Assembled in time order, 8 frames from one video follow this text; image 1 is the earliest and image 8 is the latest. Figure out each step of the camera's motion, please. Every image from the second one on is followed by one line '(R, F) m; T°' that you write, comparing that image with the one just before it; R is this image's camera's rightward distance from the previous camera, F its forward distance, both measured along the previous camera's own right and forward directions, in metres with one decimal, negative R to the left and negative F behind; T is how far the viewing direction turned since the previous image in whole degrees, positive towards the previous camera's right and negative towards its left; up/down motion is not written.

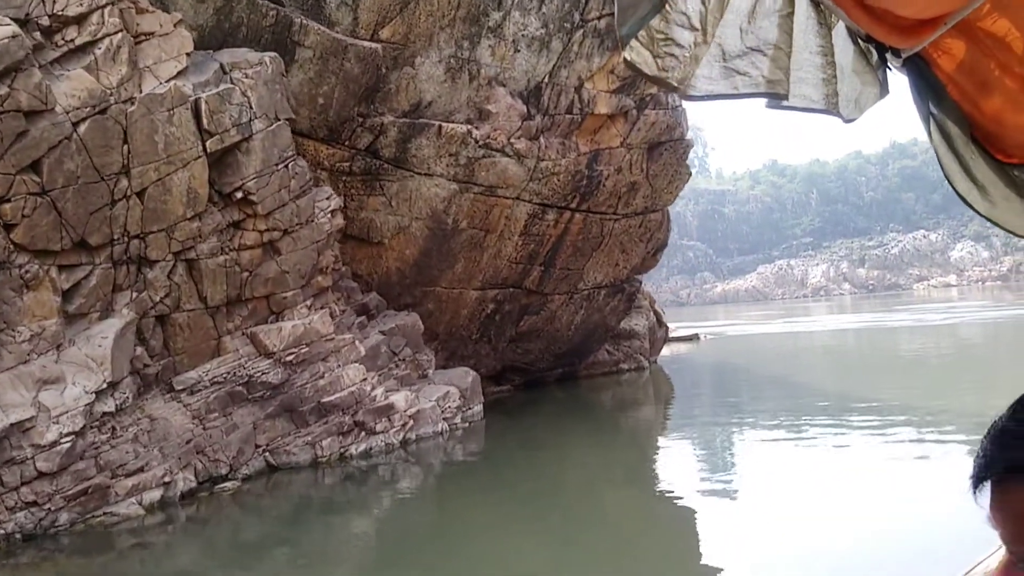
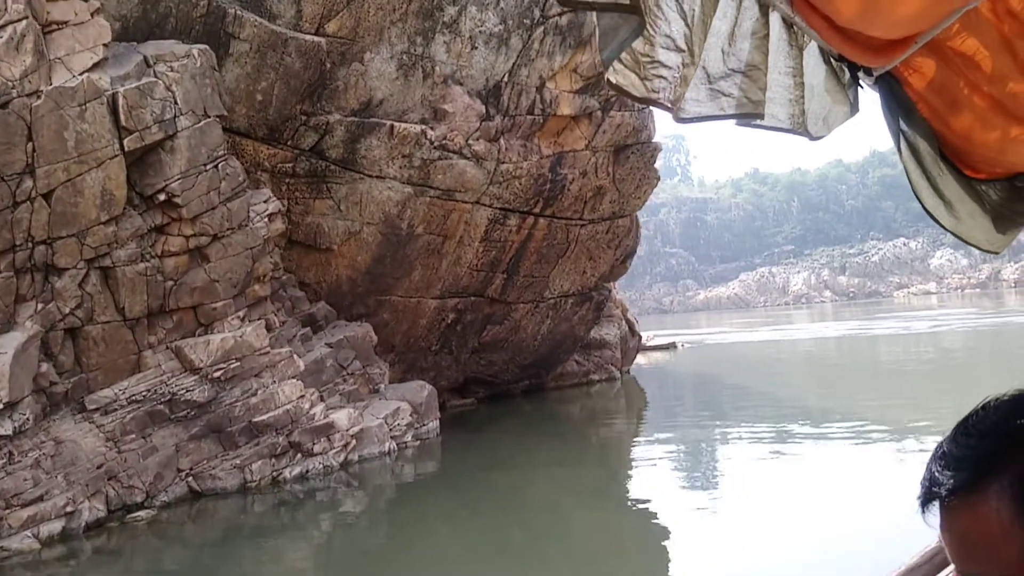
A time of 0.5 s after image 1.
(+0.5, +0.7) m; +1°
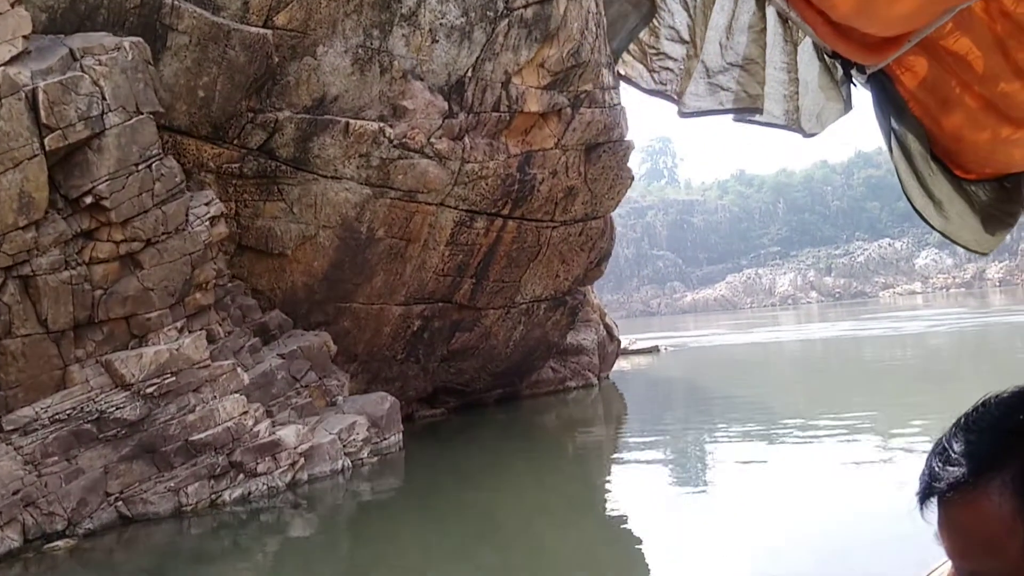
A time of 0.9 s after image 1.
(+0.4, +0.6) m; +1°
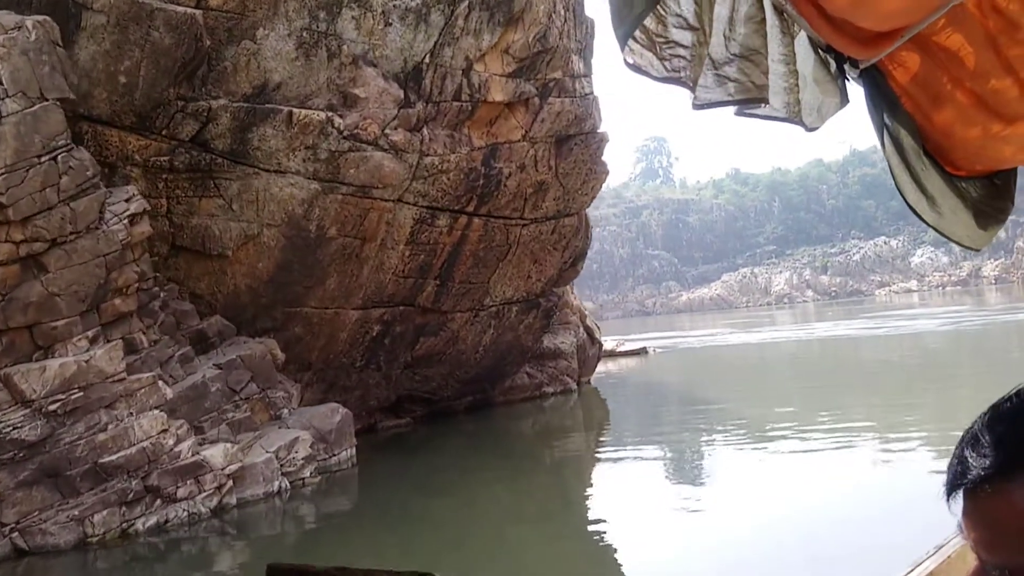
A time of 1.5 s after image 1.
(+0.5, +0.9) m; 0°
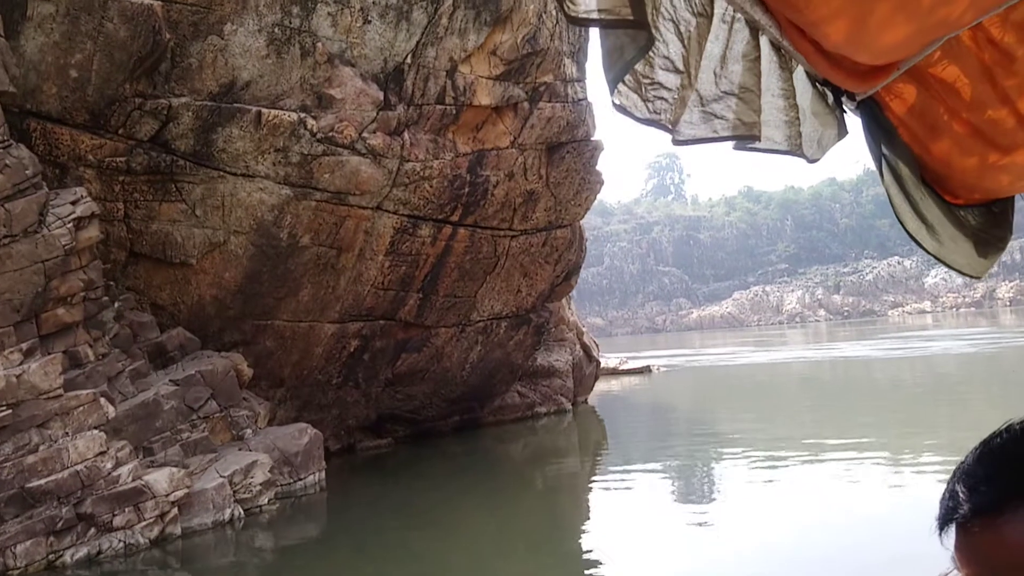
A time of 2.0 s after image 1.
(+0.4, +0.8) m; -1°
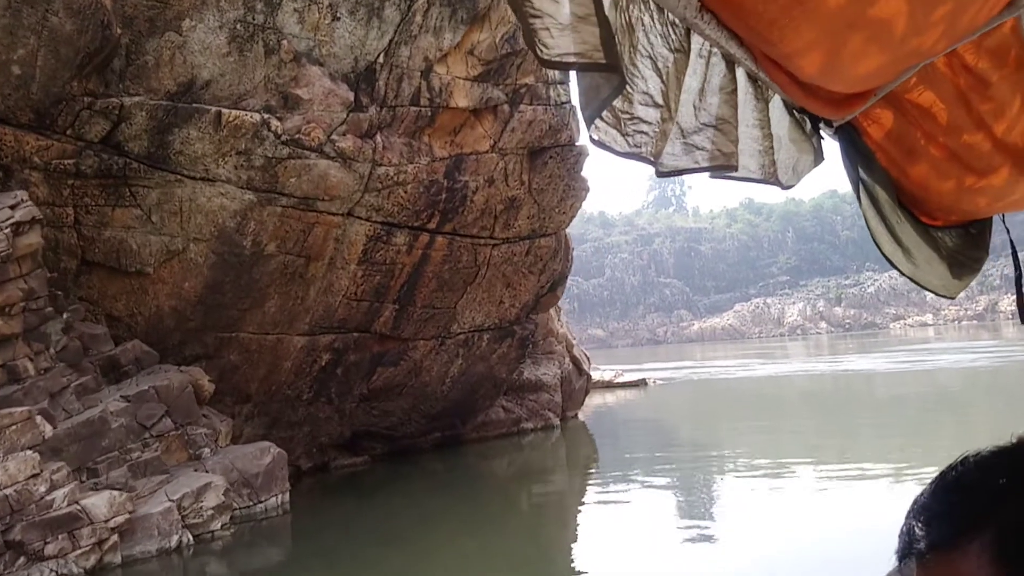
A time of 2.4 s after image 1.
(+0.3, +0.6) m; 0°
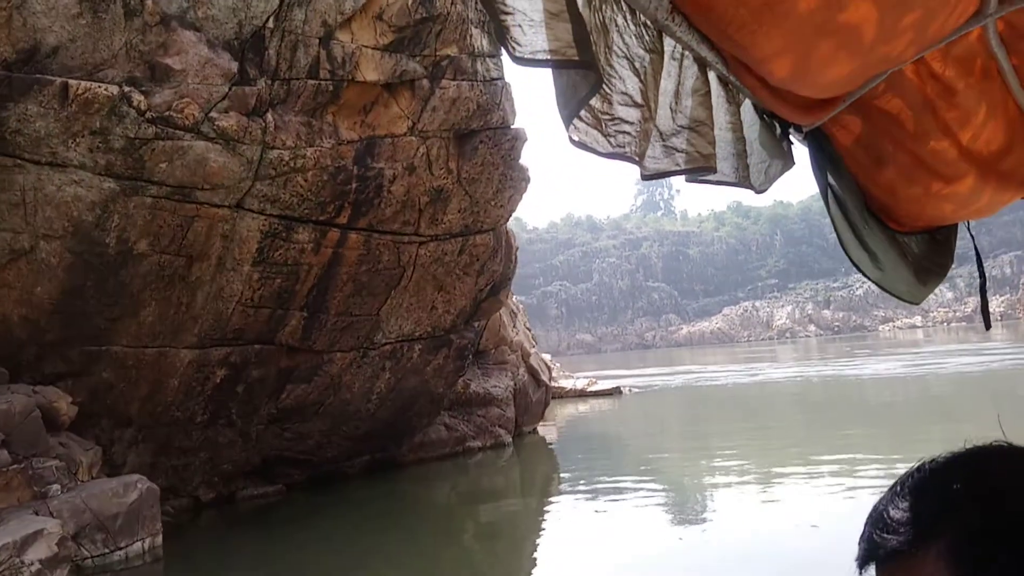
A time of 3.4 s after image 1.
(+0.9, +1.6) m; +1°
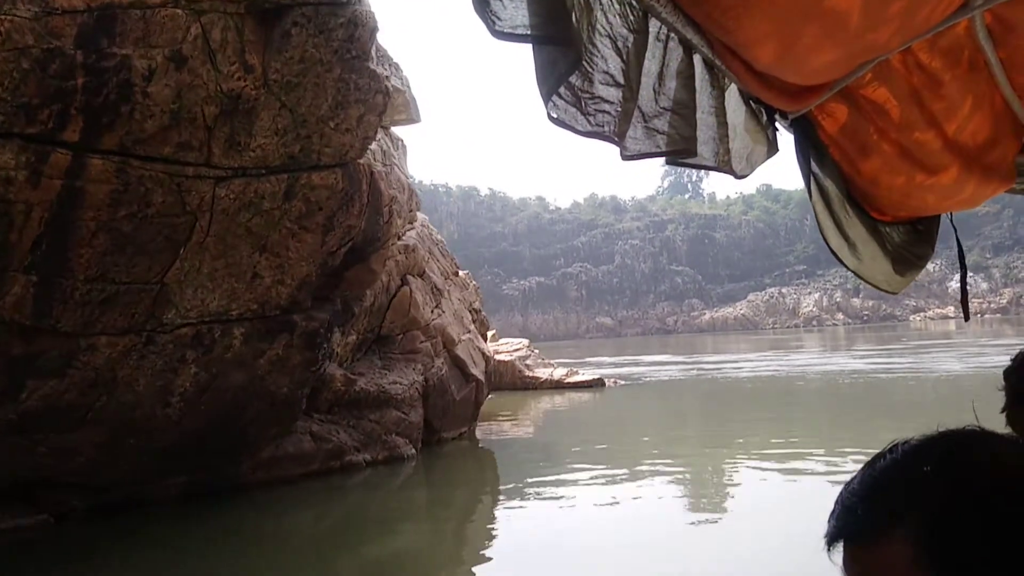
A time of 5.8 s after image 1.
(+1.8, +3.6) m; -2°
